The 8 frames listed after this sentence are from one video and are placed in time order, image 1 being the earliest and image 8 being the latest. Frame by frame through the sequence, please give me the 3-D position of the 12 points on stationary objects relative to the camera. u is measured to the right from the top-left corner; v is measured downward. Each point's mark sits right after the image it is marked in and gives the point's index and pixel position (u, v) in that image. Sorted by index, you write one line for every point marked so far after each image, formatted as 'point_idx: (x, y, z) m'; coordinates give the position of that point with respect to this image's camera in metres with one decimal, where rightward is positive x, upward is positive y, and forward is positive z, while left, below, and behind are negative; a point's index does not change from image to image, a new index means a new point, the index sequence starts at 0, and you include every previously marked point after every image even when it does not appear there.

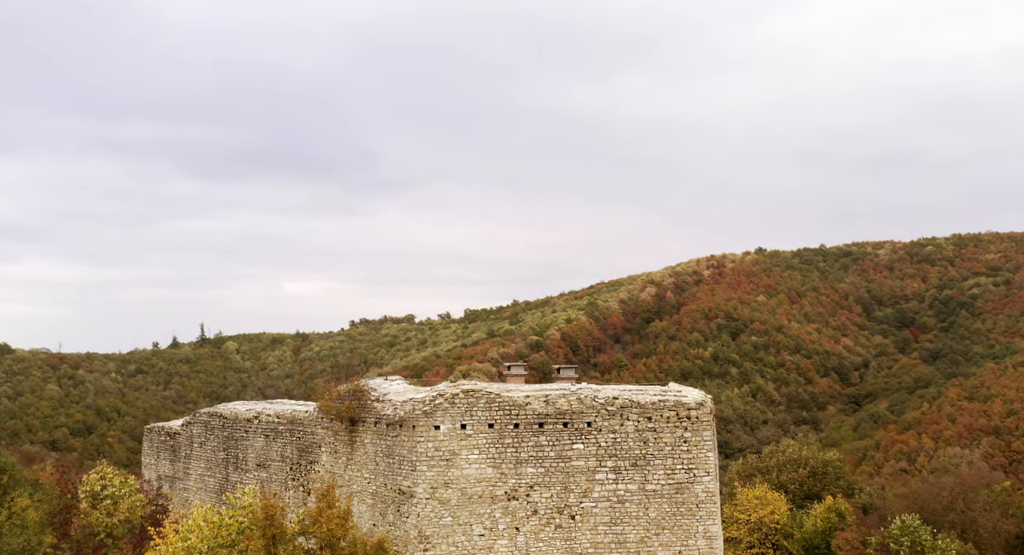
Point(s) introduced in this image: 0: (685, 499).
0: (+2.5, -3.2, +13.9) m
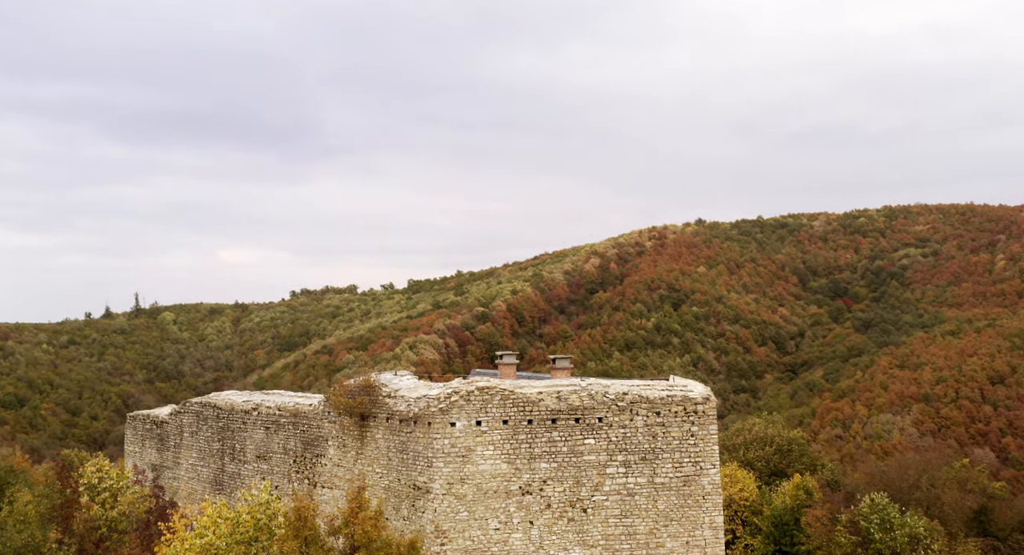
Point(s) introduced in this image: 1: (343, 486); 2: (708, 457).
0: (+2.7, -3.2, +14.4) m
1: (-2.8, -3.4, +15.7) m
2: (+2.9, -2.7, +14.5) m
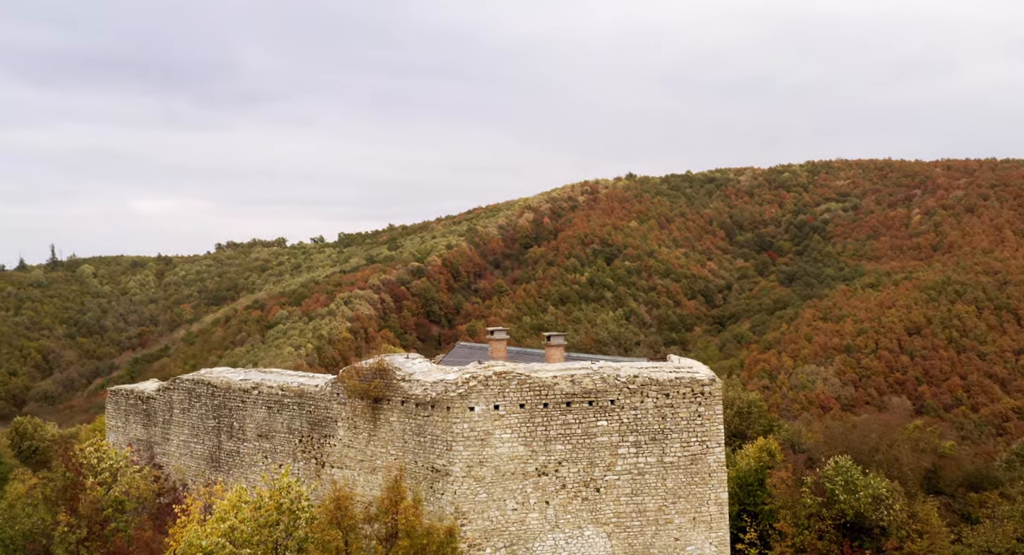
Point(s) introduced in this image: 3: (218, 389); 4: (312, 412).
0: (+2.9, -3.0, +15.0) m
1: (-2.6, -3.1, +16.0) m
2: (+3.1, -2.5, +15.1) m
3: (-5.8, -2.2, +19.0) m
4: (-3.5, -2.3, +16.8) m
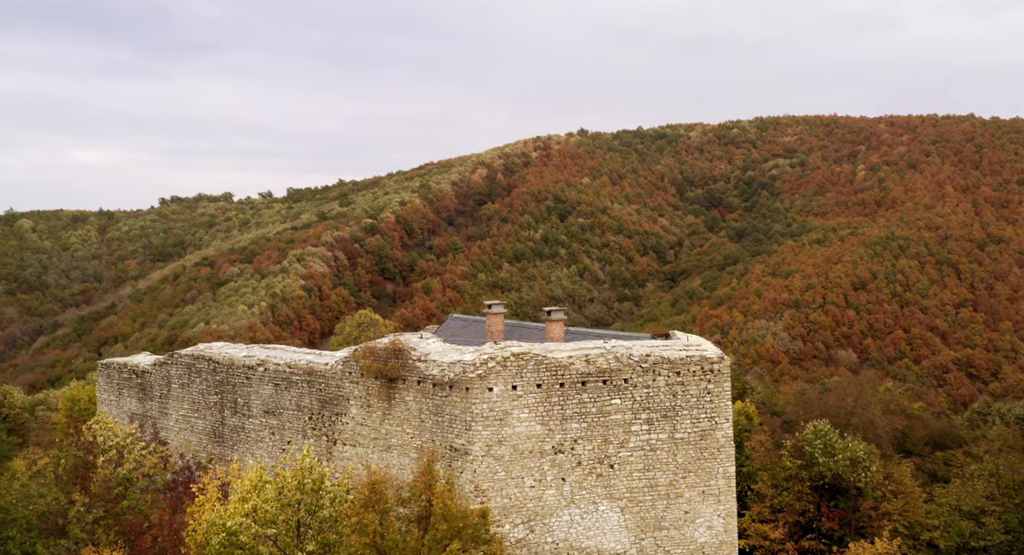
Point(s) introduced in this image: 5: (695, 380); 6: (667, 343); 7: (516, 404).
0: (+3.1, -2.7, +15.5) m
1: (-2.4, -2.8, +16.2) m
2: (+3.4, -2.2, +15.6) m
3: (-5.7, -1.7, +19.0) m
4: (-3.3, -2.0, +16.9) m
5: (+2.9, -1.6, +15.5) m
6: (+2.5, -1.1, +15.8) m
7: (+0.1, -1.9, +14.8) m
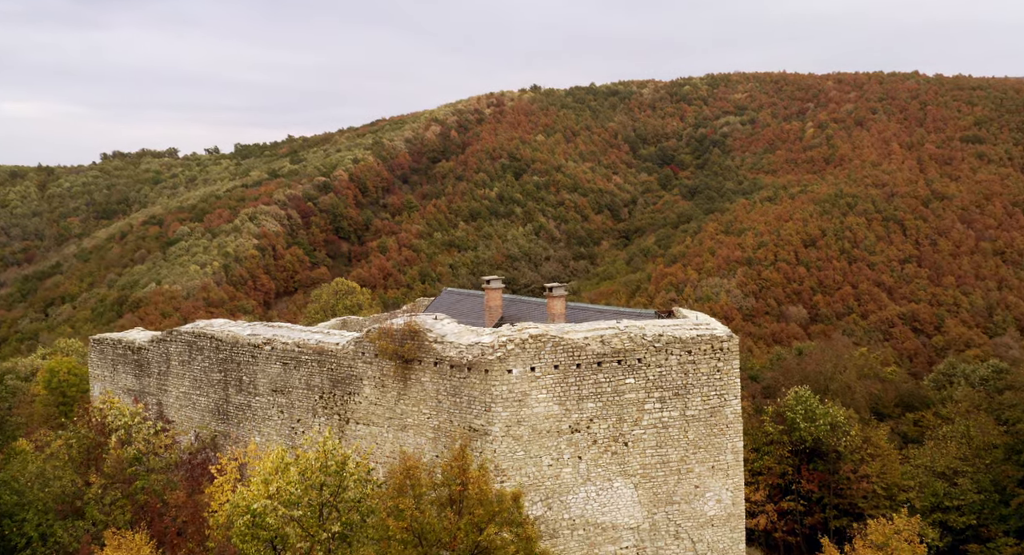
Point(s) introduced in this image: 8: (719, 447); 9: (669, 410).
0: (+3.4, -2.4, +16.0) m
1: (-2.2, -2.5, +16.3) m
2: (+3.6, -1.9, +16.0) m
3: (-5.6, -1.3, +18.9) m
4: (-3.1, -1.6, +17.0) m
5: (+3.2, -1.3, +15.9) m
6: (+2.8, -0.7, +16.1) m
7: (+0.3, -1.7, +15.1) m
8: (+3.4, -2.8, +16.0) m
9: (+2.5, -2.1, +15.7) m
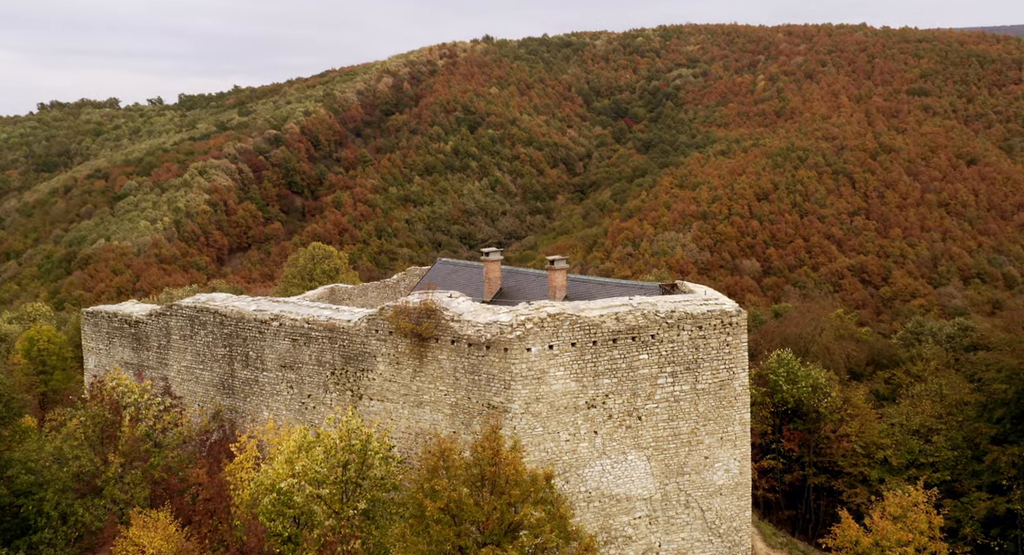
0: (+3.6, -2.0, +16.4) m
1: (-2.0, -2.1, +16.5) m
2: (+3.9, -1.5, +16.4) m
3: (-5.5, -0.8, +18.9) m
4: (-2.9, -1.2, +17.1) m
5: (+3.4, -0.9, +16.2) m
6: (+3.0, -0.4, +16.5) m
7: (+0.6, -1.3, +15.3) m
8: (+3.7, -2.4, +16.4) m
9: (+2.8, -1.8, +16.1) m
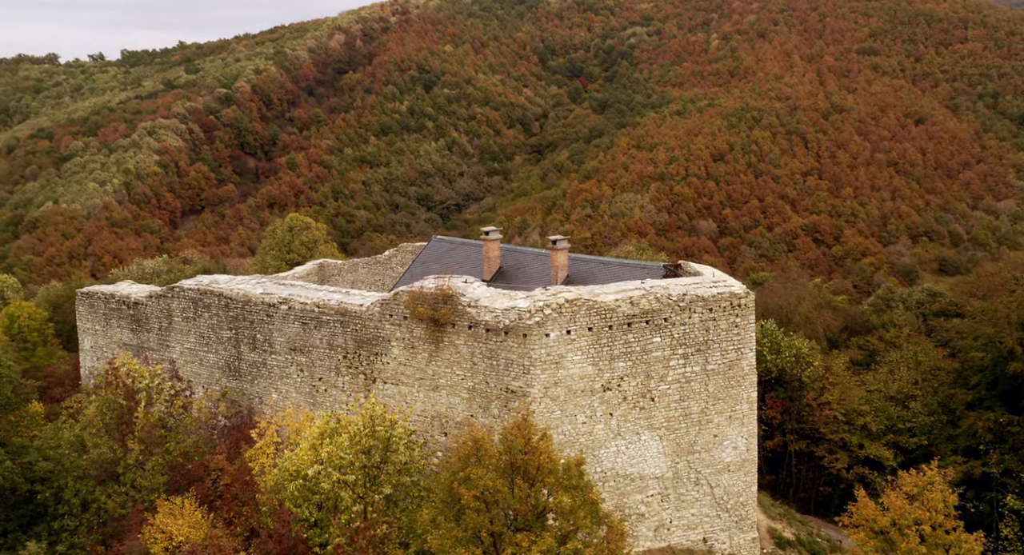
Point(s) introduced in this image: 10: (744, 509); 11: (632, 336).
0: (+3.9, -1.7, +16.8) m
1: (-1.7, -1.8, +16.7) m
2: (+4.1, -1.2, +16.8) m
3: (-5.4, -0.5, +18.8) m
4: (-2.7, -1.0, +17.2) m
5: (+3.7, -0.7, +16.6) m
6: (+3.2, -0.1, +16.8) m
7: (+0.9, -1.1, +15.6) m
8: (+3.9, -2.1, +16.9) m
9: (+3.1, -1.5, +16.5) m
10: (+4.1, -4.1, +17.0) m
11: (+2.0, -1.0, +16.0) m
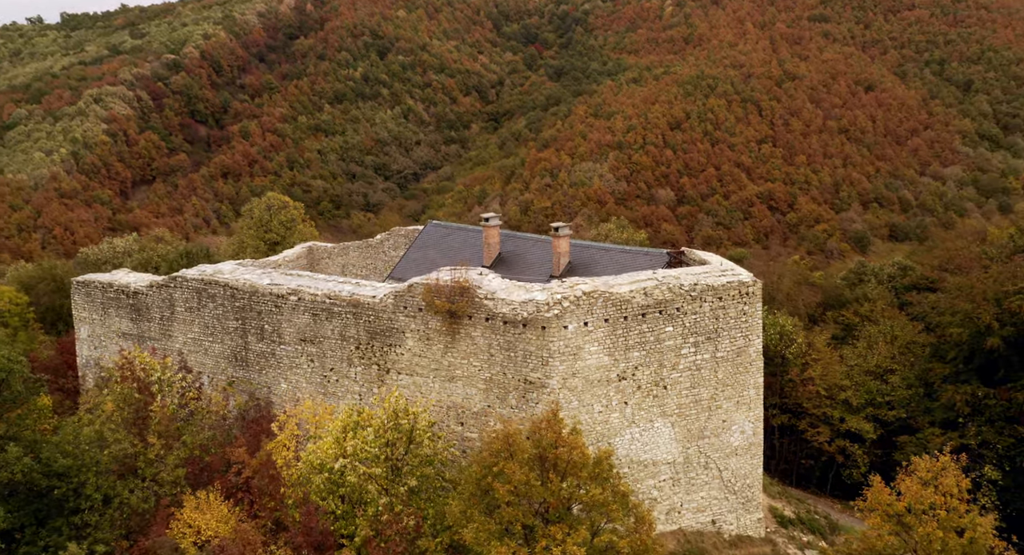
0: (+4.1, -1.5, +17.2) m
1: (-1.5, -1.7, +16.8) m
2: (+4.3, -1.0, +17.2) m
3: (-5.2, -0.3, +18.7) m
4: (-2.5, -0.8, +17.2) m
5: (+3.9, -0.5, +17.0) m
6: (+3.4, +0.1, +17.1) m
7: (+1.2, -1.0, +15.8) m
8: (+4.1, -1.9, +17.3) m
9: (+3.3, -1.3, +16.9) m
10: (+4.3, -3.9, +17.5) m
11: (+2.2, -0.8, +16.3) m
